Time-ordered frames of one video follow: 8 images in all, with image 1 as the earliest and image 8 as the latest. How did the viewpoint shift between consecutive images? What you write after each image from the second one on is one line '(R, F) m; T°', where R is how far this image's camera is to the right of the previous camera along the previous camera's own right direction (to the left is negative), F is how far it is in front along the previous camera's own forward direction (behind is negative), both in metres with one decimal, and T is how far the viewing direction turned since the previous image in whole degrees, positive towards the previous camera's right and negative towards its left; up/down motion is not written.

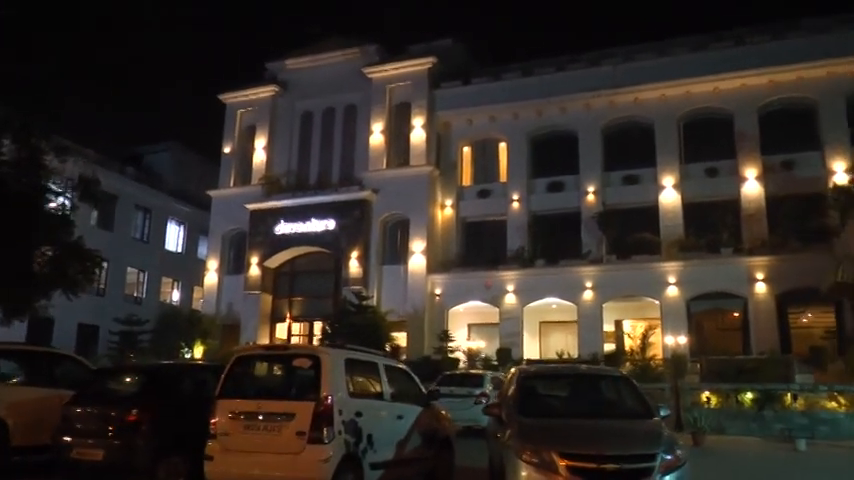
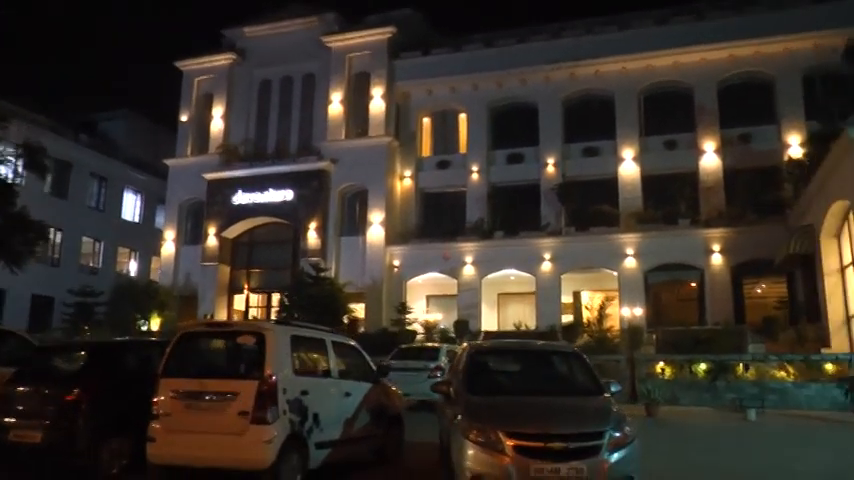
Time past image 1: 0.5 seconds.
(+0.1, +0.2) m; +3°
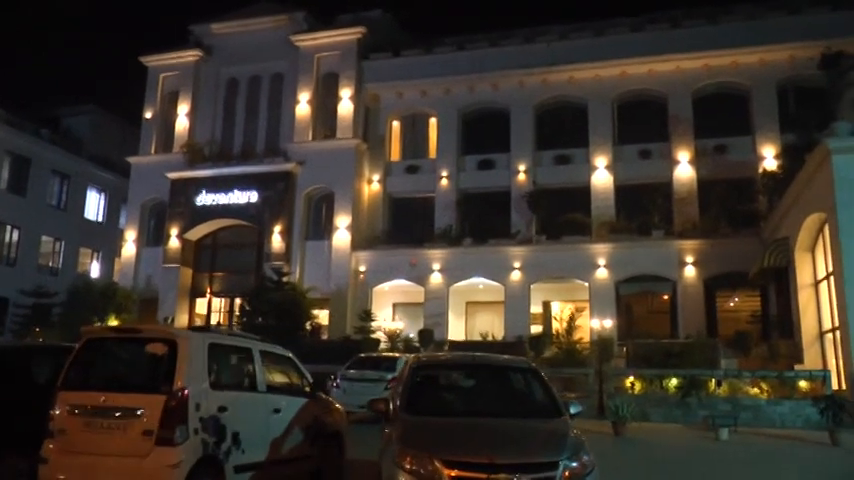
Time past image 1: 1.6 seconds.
(+0.3, +0.7) m; +2°
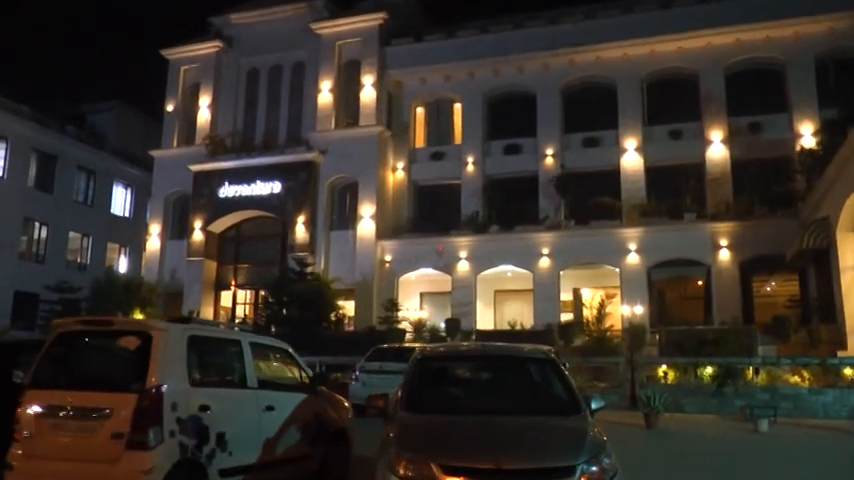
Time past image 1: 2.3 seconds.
(+0.2, +0.6) m; -2°
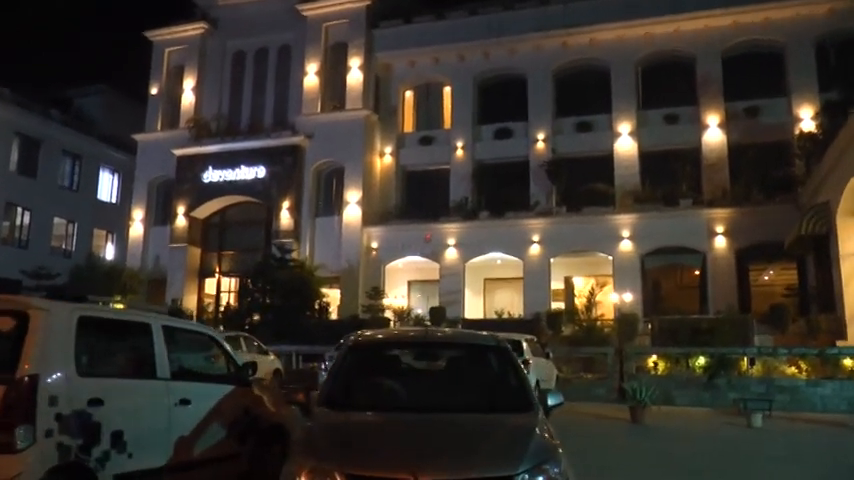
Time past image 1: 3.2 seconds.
(+0.4, +0.8) m; 0°
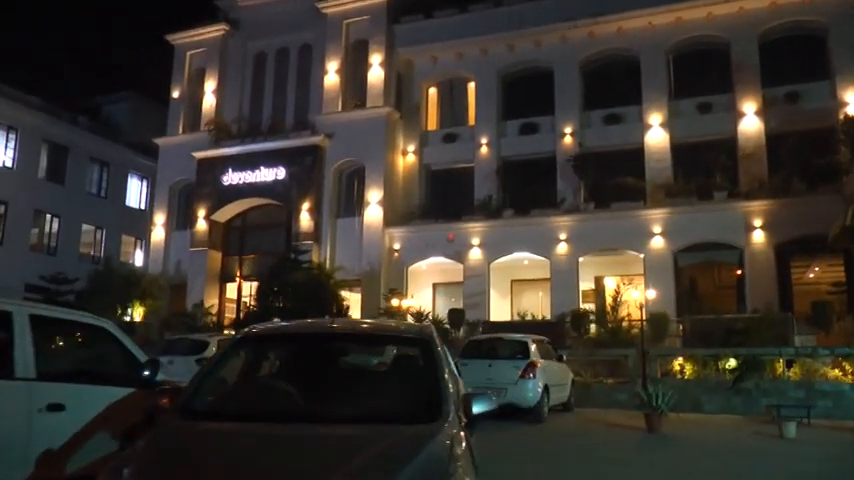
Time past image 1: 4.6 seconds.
(+0.7, +1.0) m; -3°
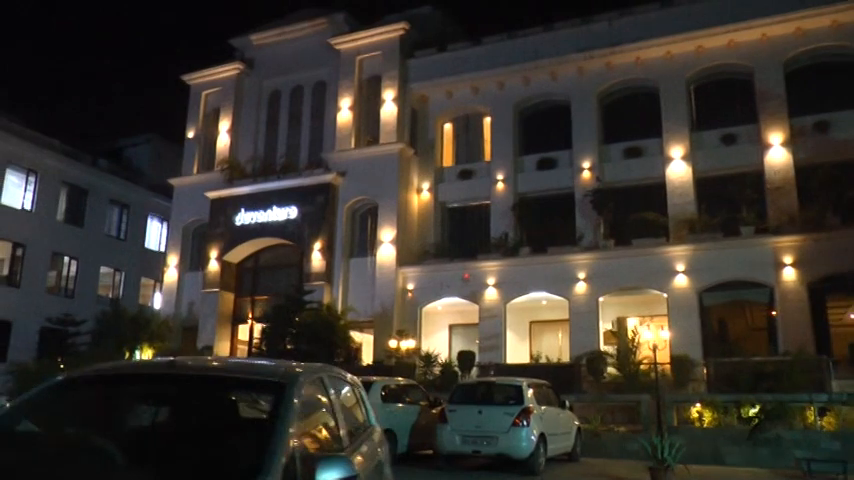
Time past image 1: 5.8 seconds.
(+0.6, +0.9) m; -2°
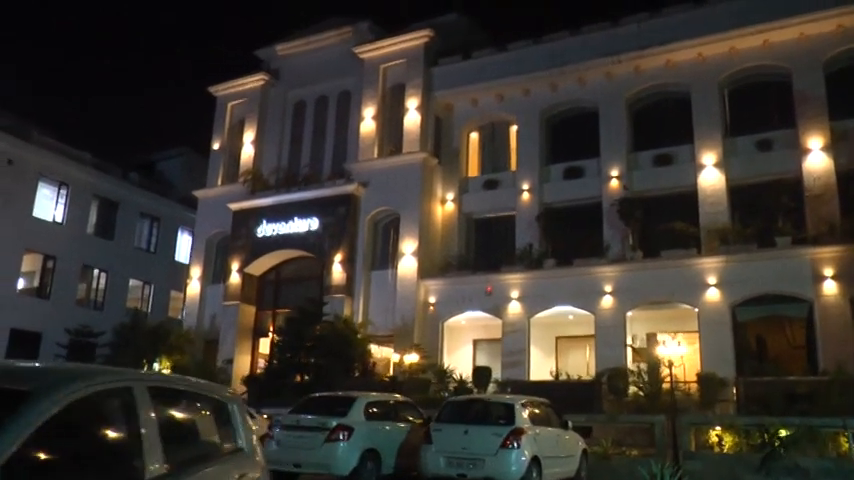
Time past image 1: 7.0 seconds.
(+0.7, +0.8) m; -3°
